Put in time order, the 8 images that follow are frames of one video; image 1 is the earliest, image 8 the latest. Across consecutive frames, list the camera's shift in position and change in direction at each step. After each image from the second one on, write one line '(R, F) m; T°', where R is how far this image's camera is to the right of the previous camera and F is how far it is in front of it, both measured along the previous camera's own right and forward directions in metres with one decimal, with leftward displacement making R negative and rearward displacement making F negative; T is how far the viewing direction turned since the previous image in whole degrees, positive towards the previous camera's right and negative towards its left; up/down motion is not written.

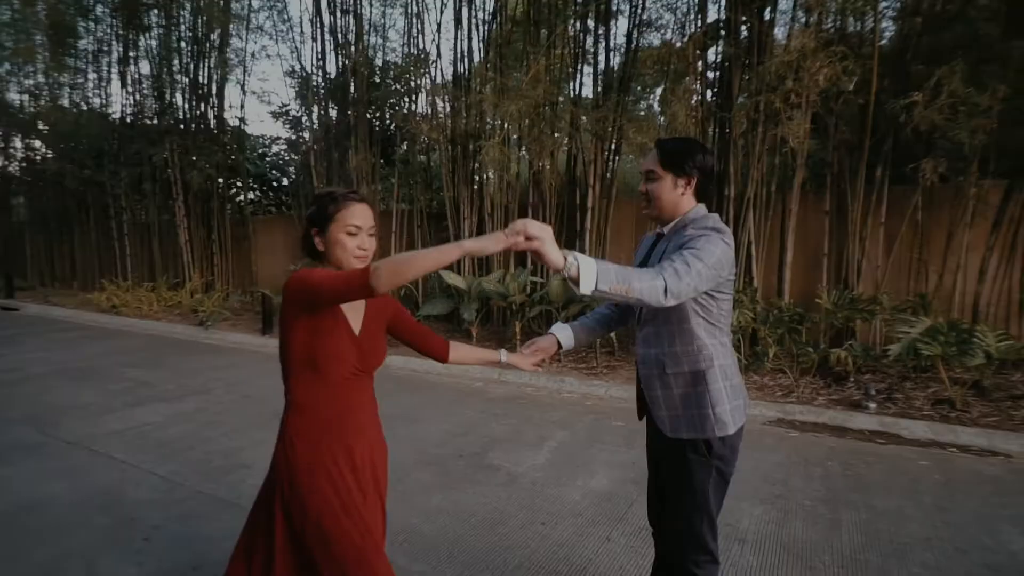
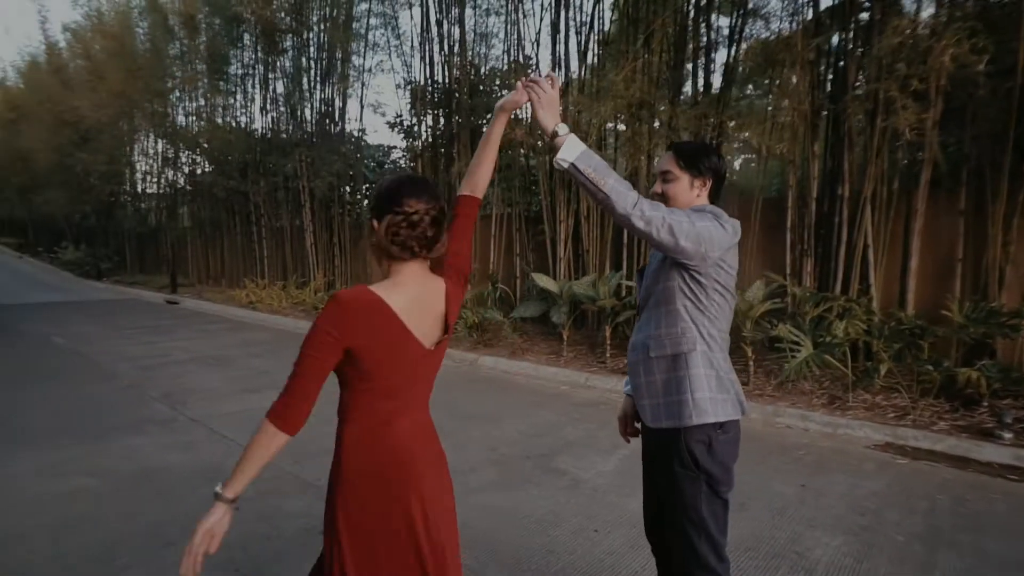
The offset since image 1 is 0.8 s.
(+0.4, 0.0) m; -12°
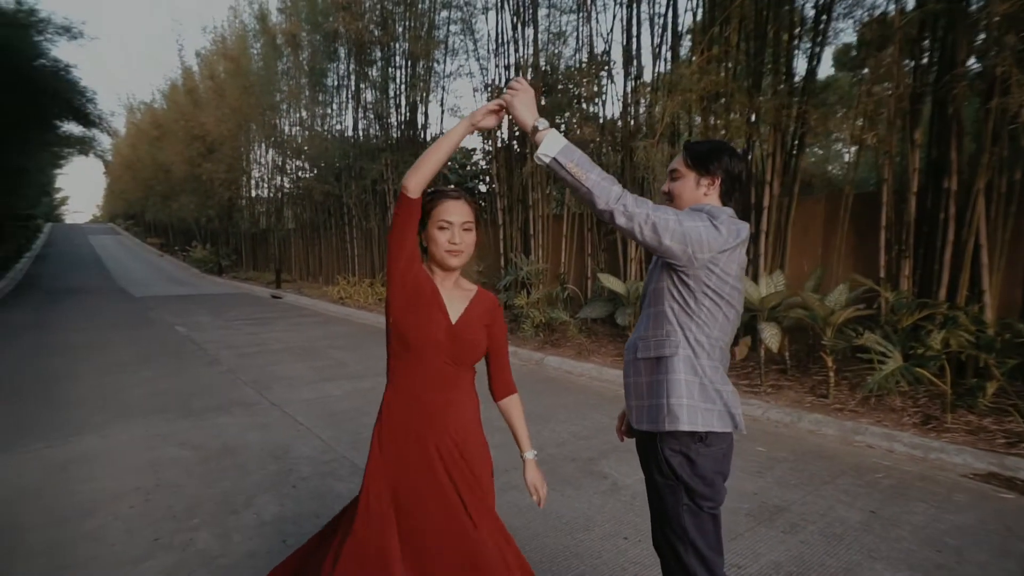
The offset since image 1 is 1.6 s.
(+0.5, +0.1) m; -11°
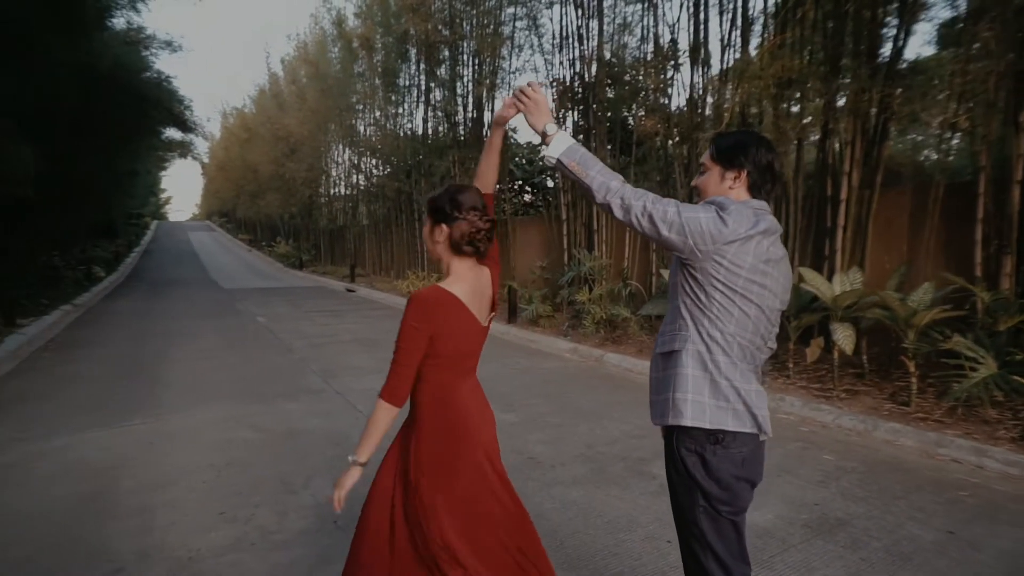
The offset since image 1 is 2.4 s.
(+0.2, 0.0) m; -8°
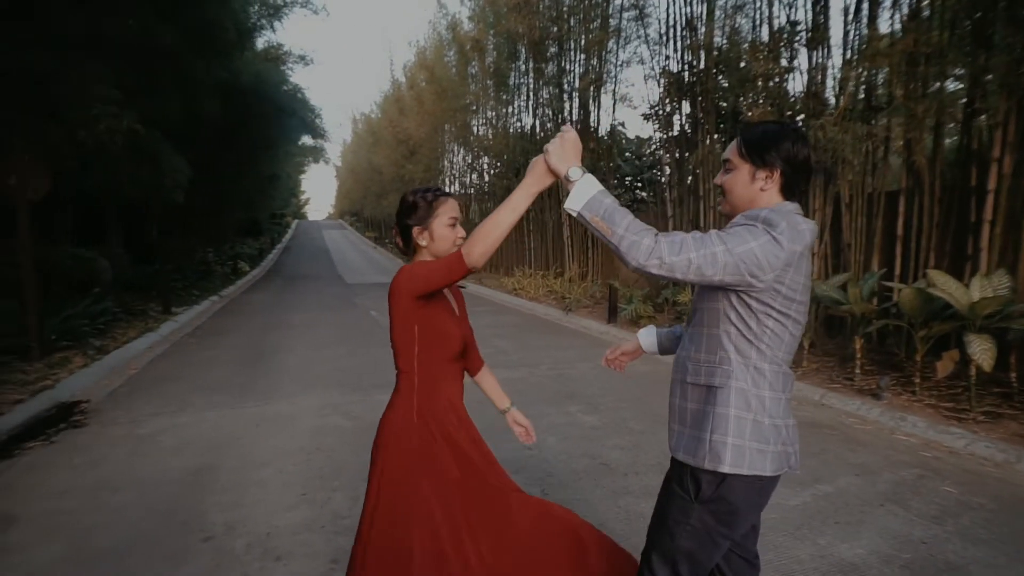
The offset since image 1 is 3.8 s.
(+0.4, +0.1) m; -12°
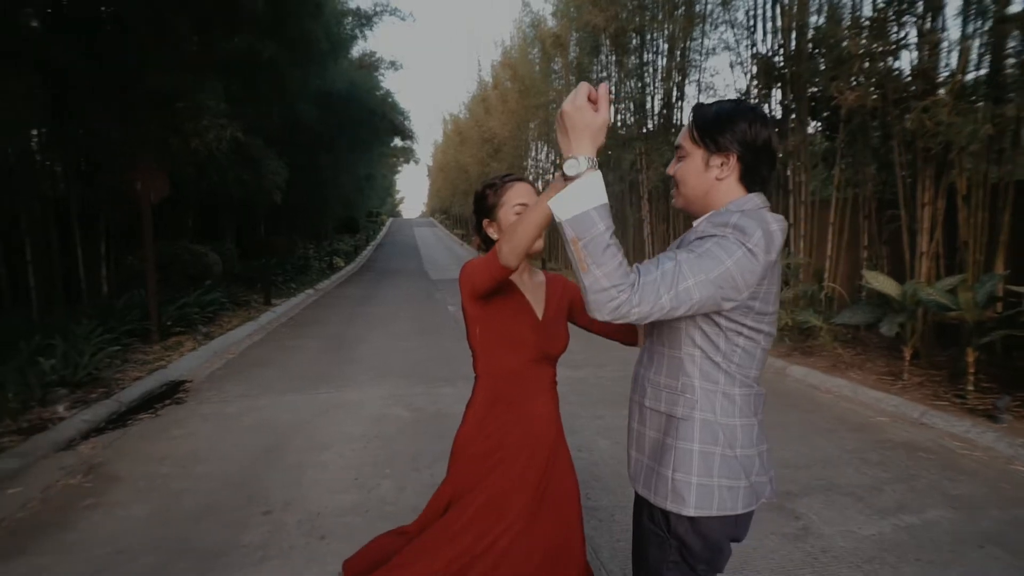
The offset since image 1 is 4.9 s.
(+0.3, 0.0) m; -10°
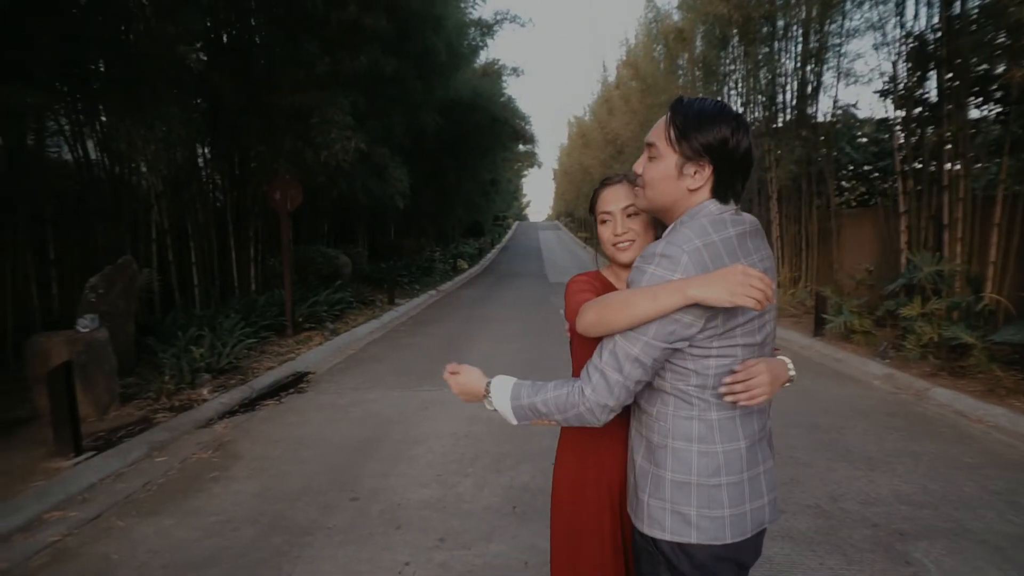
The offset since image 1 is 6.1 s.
(+0.4, +0.1) m; -13°
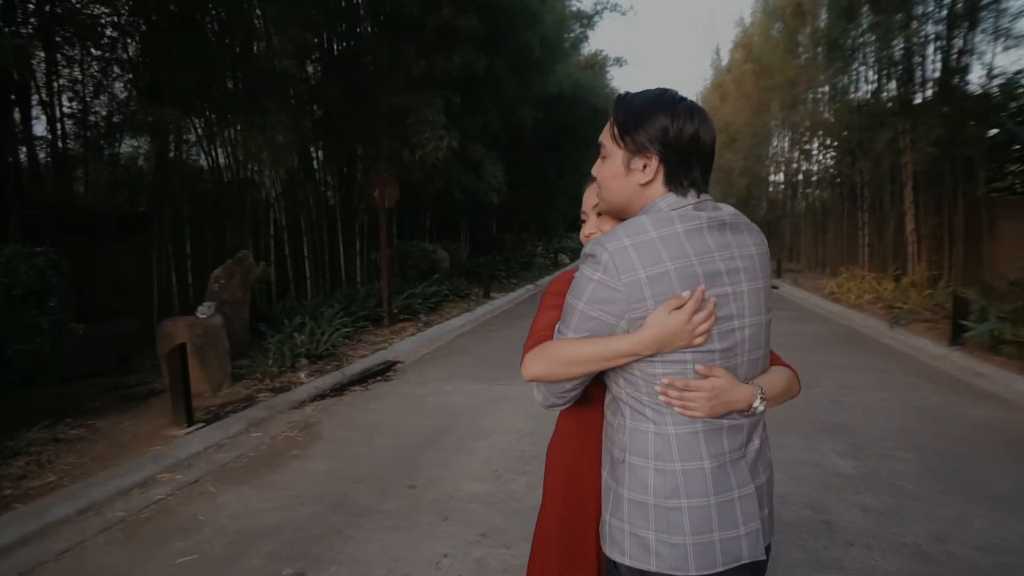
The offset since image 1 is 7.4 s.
(+0.4, +0.1) m; -13°
